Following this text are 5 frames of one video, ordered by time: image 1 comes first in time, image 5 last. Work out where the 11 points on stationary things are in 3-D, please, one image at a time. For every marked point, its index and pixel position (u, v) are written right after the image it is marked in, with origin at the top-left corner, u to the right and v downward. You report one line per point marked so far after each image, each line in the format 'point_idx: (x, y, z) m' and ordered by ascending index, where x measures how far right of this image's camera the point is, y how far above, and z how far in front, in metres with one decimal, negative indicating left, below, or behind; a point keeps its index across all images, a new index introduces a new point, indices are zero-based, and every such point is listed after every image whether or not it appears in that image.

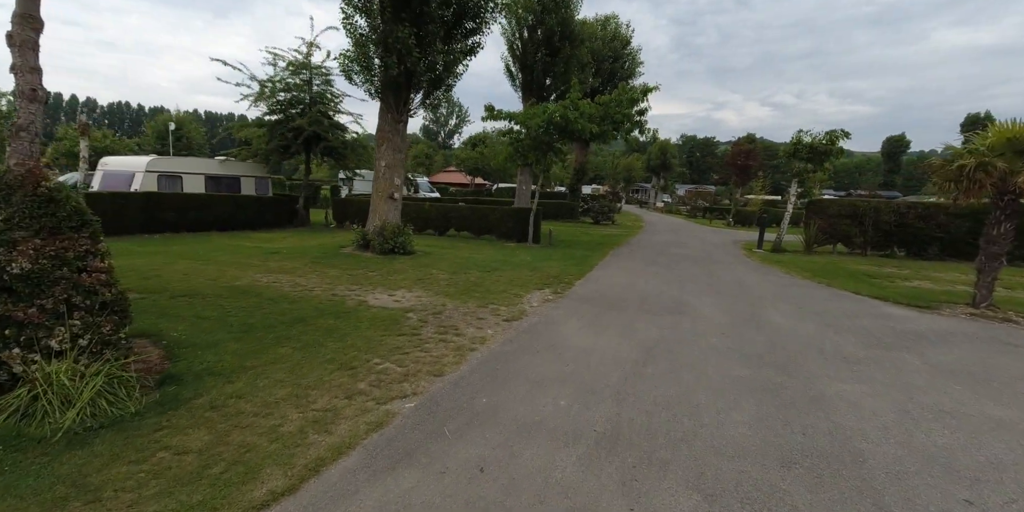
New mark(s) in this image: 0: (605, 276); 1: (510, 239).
0: (+1.9, -0.4, +10.7) m
1: (0.0, +0.6, +17.3) m
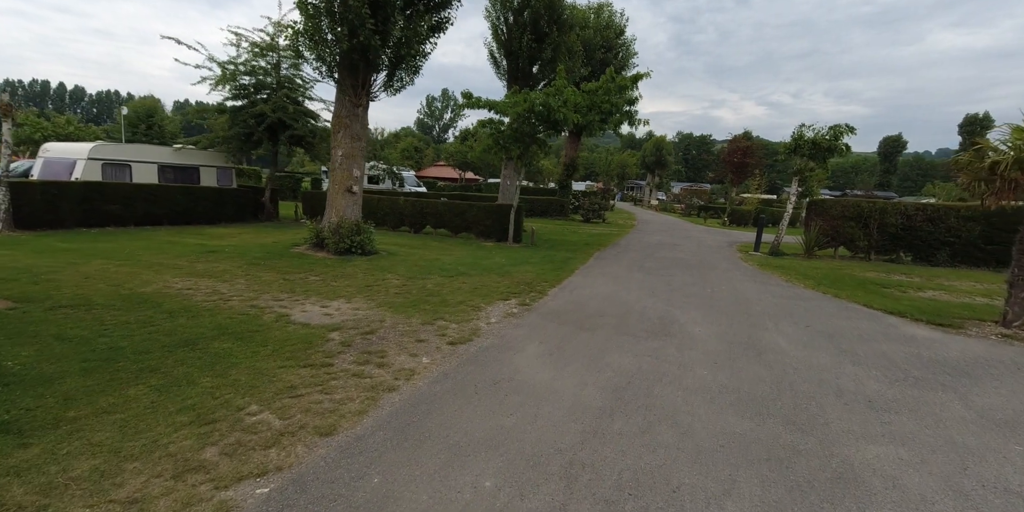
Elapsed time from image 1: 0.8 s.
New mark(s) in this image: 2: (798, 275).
0: (+1.3, -0.5, +9.5) m
1: (-0.7, +0.6, +16.0) m
2: (+6.8, -0.4, +12.3) m
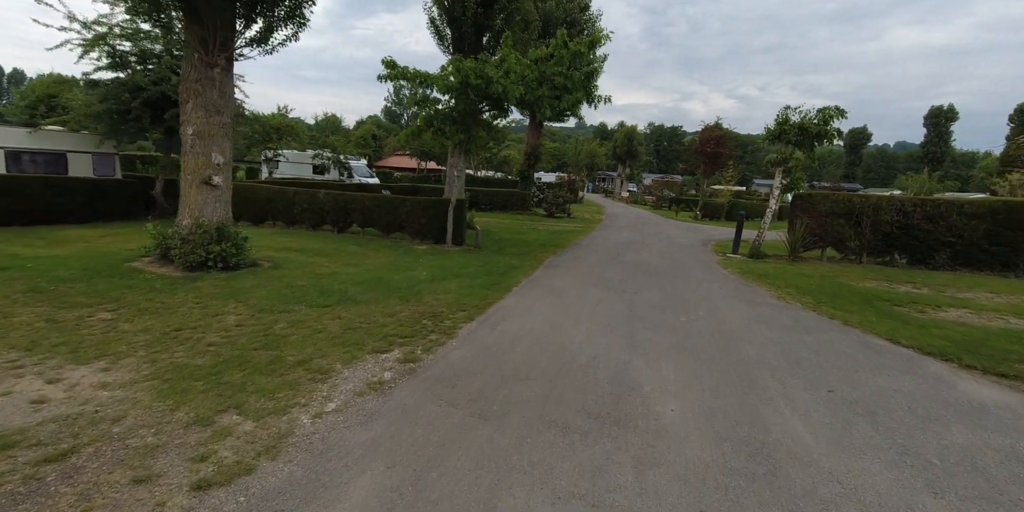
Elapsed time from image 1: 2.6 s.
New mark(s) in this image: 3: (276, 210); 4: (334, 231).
0: (+0.1, -0.7, +6.9) m
1: (-2.3, +0.4, +13.4) m
2: (+5.3, -0.5, +10.1) m
3: (-6.8, +1.3, +15.0) m
4: (-5.0, +0.7, +14.5) m
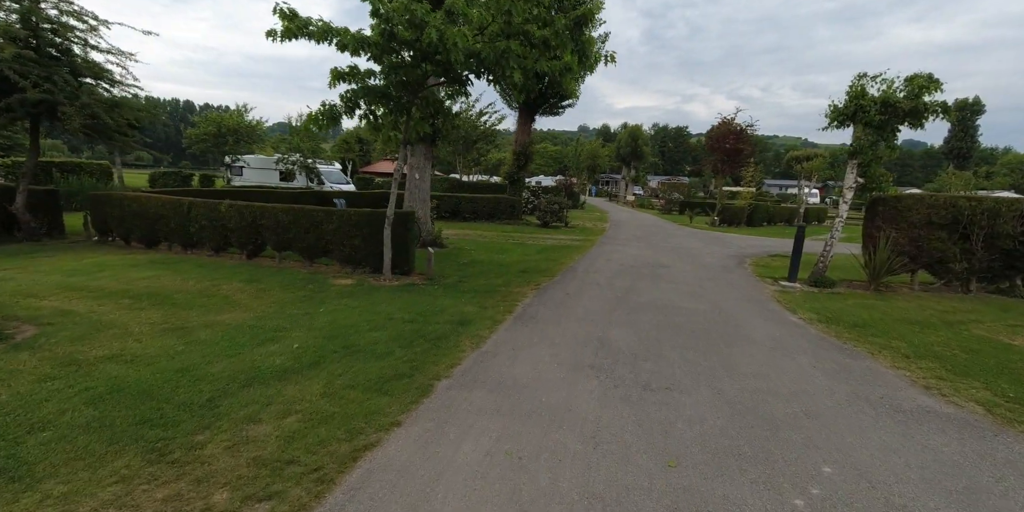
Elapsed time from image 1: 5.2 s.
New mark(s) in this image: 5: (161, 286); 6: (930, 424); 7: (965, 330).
0: (-0.6, -1.3, +3.1) m
1: (-2.9, -0.2, +9.6) m
2: (+4.7, -1.1, +6.2) m
3: (-7.4, +0.6, +11.2) m
4: (-5.6, 0.0, +10.7) m
5: (-5.3, -0.4, +7.7) m
6: (+3.3, -1.3, +4.1) m
7: (+6.1, -1.0, +7.0) m
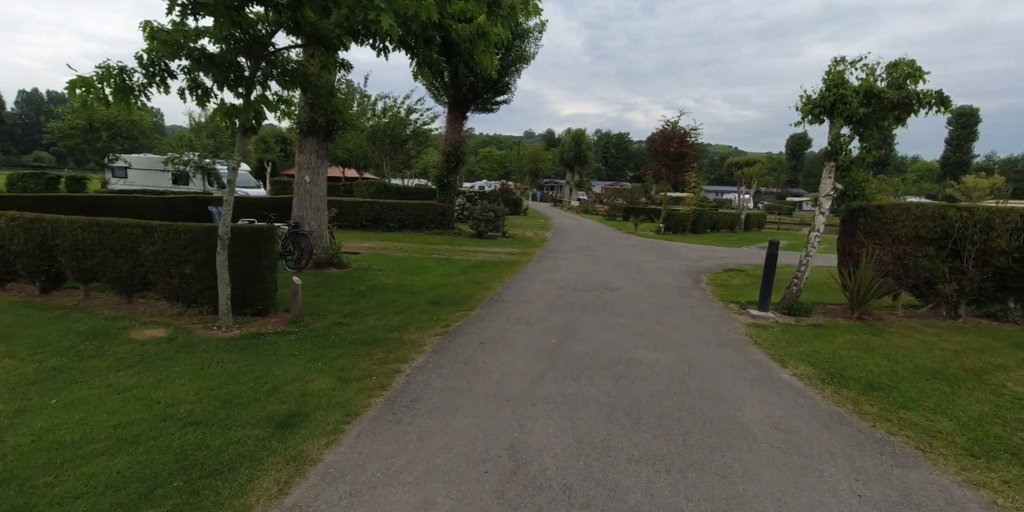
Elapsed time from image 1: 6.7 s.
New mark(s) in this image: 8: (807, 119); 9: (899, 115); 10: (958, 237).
0: (-1.3, -1.6, +0.6) m
1: (-4.3, -0.7, +6.9) m
2: (+3.7, -1.4, +4.3) m
3: (-8.9, +0.1, +8.0) m
4: (-7.1, -0.5, +7.7) m
5: (-6.4, -0.9, +4.8) m
6: (+2.5, -1.6, +2.1) m
7: (+5.0, -1.3, +5.3) m
8: (+4.8, +2.3, +8.5) m
9: (+6.0, +2.2, +8.0) m
10: (+7.1, +0.3, +8.2) m
